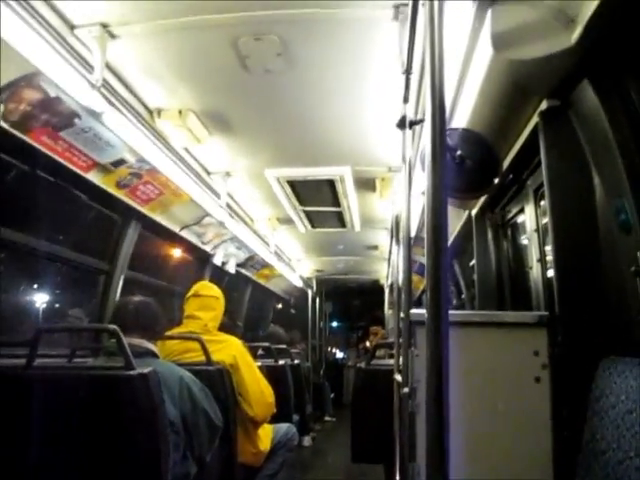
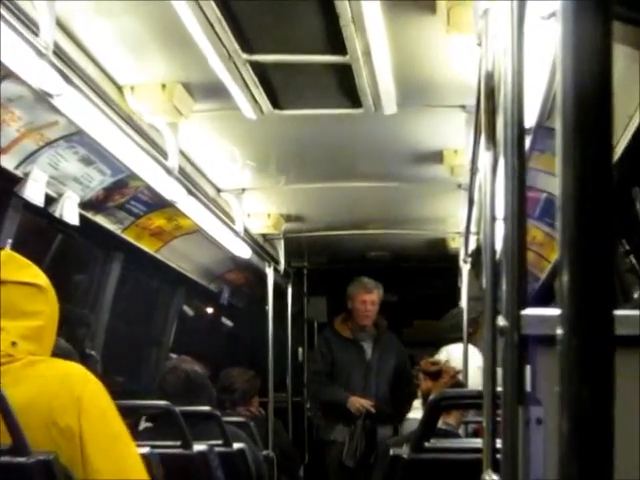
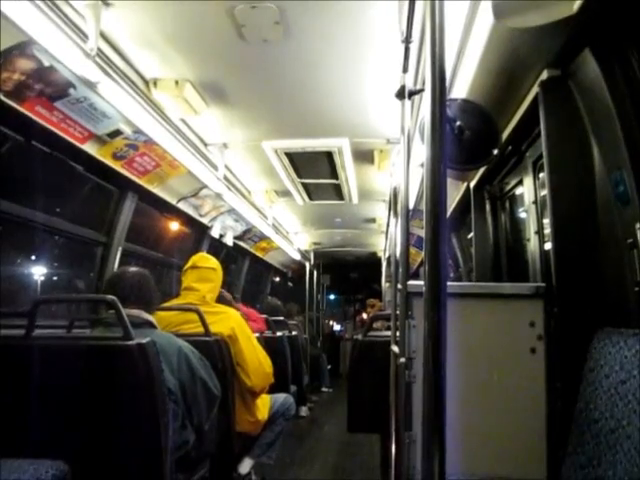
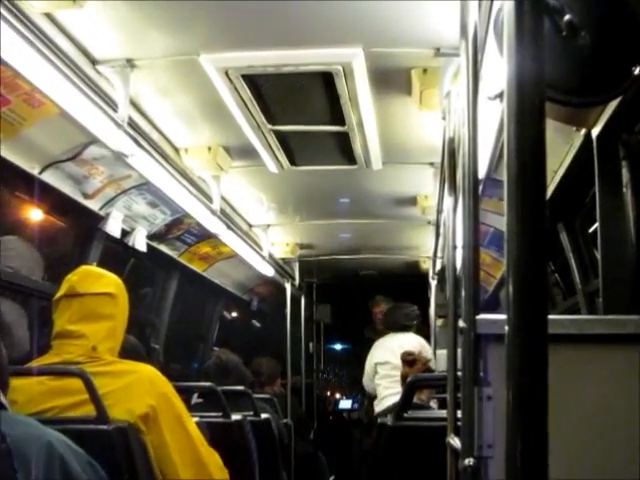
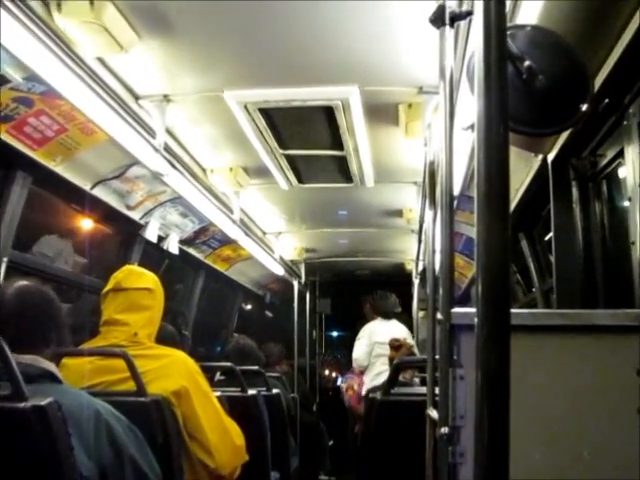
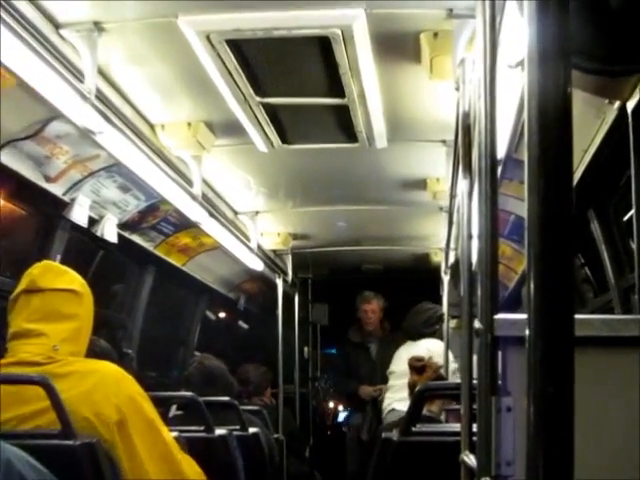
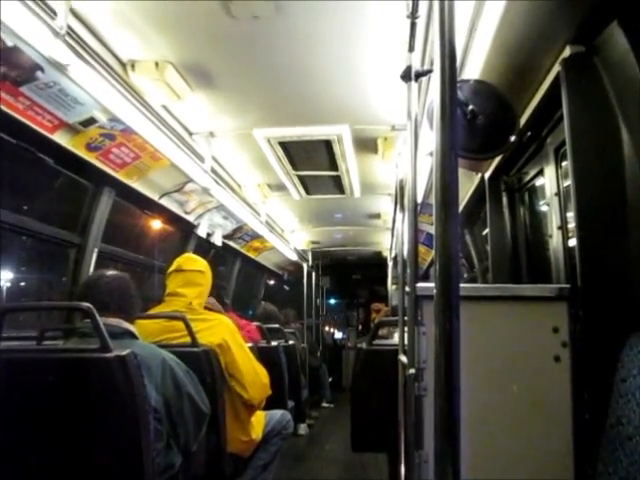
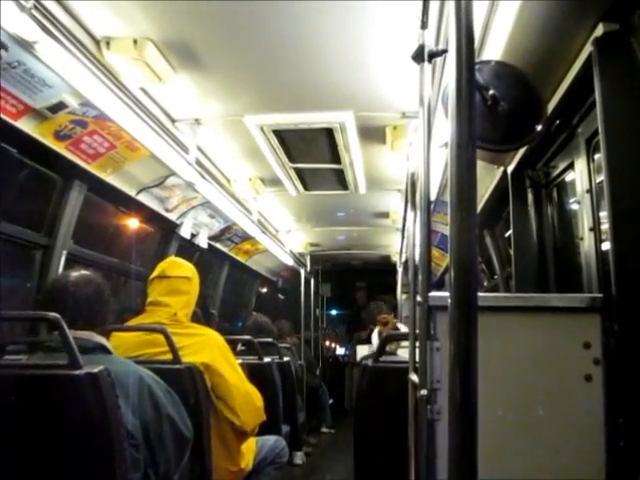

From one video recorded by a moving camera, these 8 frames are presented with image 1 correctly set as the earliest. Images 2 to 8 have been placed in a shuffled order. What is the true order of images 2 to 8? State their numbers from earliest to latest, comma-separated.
3, 7, 8, 5, 4, 6, 2
